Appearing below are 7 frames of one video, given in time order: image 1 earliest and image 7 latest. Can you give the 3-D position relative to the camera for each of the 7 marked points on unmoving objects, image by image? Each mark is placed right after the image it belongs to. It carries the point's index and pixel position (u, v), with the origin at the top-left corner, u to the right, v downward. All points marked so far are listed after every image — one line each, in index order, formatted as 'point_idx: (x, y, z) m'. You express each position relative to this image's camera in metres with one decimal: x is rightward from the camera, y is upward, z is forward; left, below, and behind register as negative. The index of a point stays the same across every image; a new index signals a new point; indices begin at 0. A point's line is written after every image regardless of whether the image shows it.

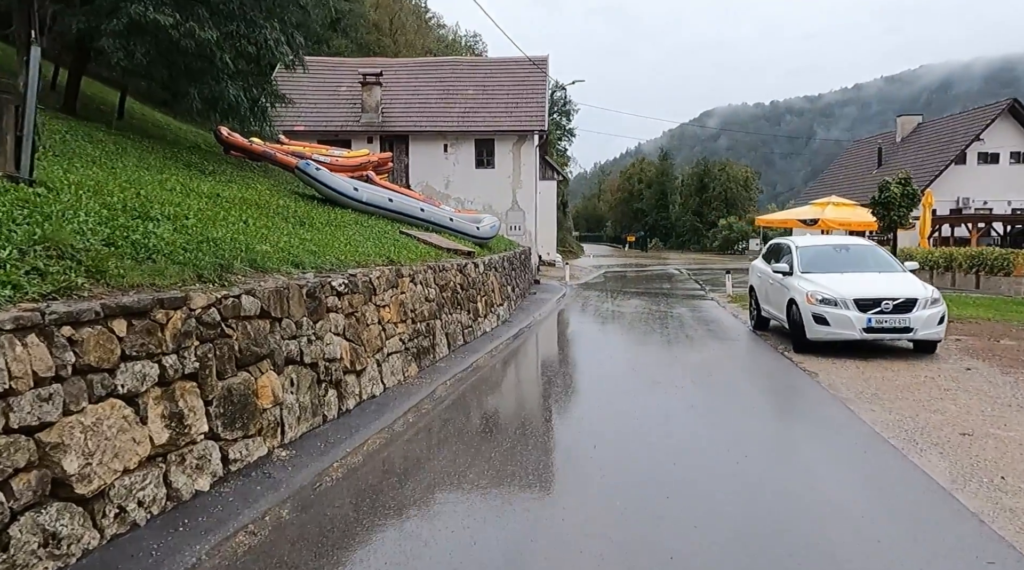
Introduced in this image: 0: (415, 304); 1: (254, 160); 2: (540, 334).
0: (-1.2, -0.2, +10.2) m
1: (-6.2, +3.0, +19.6) m
2: (+0.6, -0.9, +16.2) m
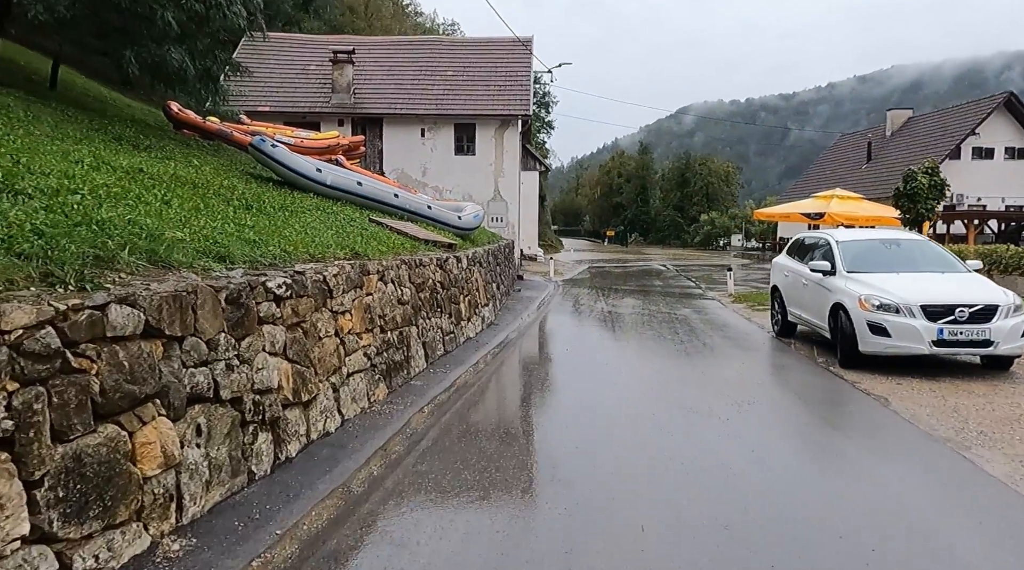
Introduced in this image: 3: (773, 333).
0: (-1.3, -0.2, +8.2) m
1: (-6.5, +3.1, +17.3) m
2: (+0.4, -0.9, +14.2) m
3: (+4.3, -0.8, +13.5) m
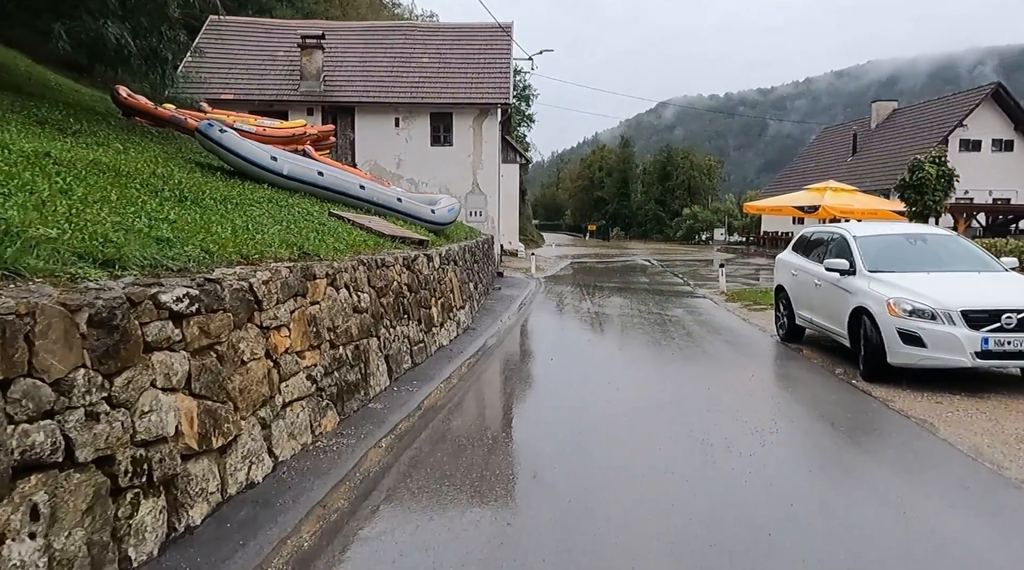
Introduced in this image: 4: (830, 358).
0: (-1.5, -0.3, +6.8) m
1: (-6.9, +3.1, +15.8) m
2: (0.0, -0.9, +12.9) m
3: (+4.0, -0.8, +12.3) m
4: (+3.9, -0.9, +10.0) m
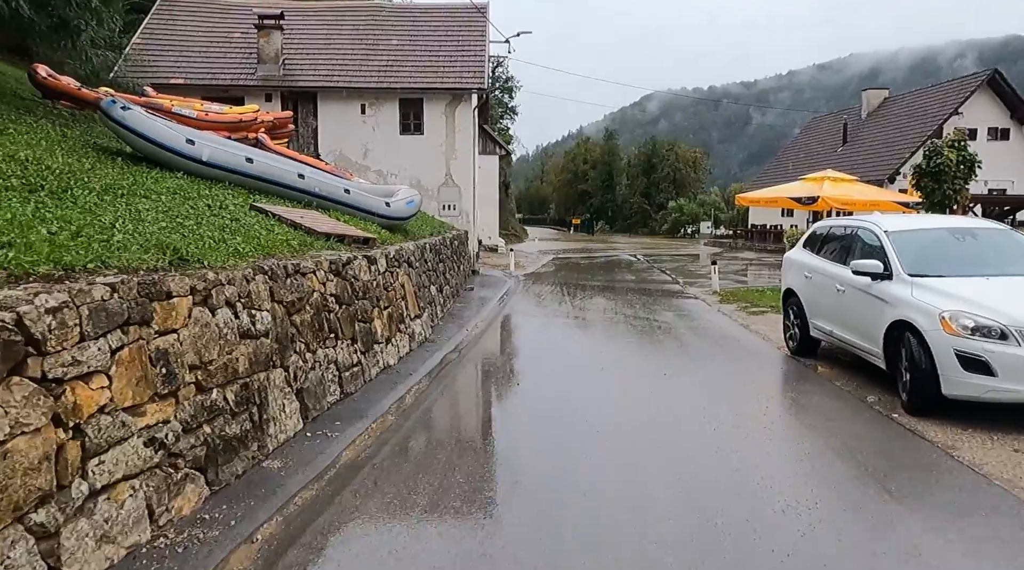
0: (-1.8, -0.4, +4.9) m
1: (-7.5, +3.0, +13.8) m
2: (-0.5, -1.0, +11.1) m
3: (+3.5, -0.8, +10.5) m
4: (+3.4, -1.0, +8.3) m
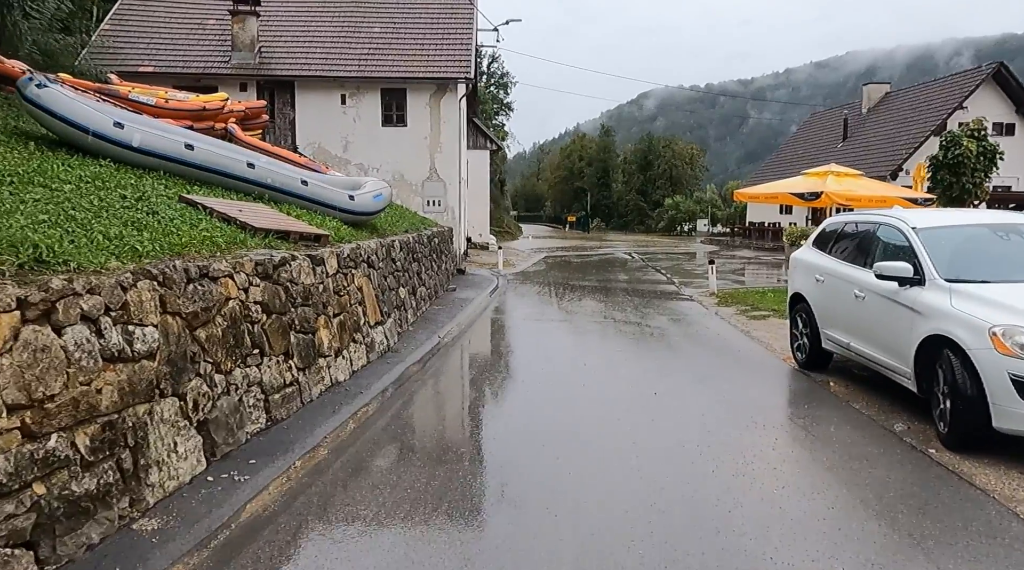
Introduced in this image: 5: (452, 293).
0: (-2.1, -0.5, +3.7) m
1: (-7.8, +3.0, +12.6) m
2: (-0.8, -1.0, +9.8) m
3: (+3.2, -0.9, +9.3) m
4: (+3.1, -1.0, +7.1) m
5: (-1.3, -0.2, +18.6) m
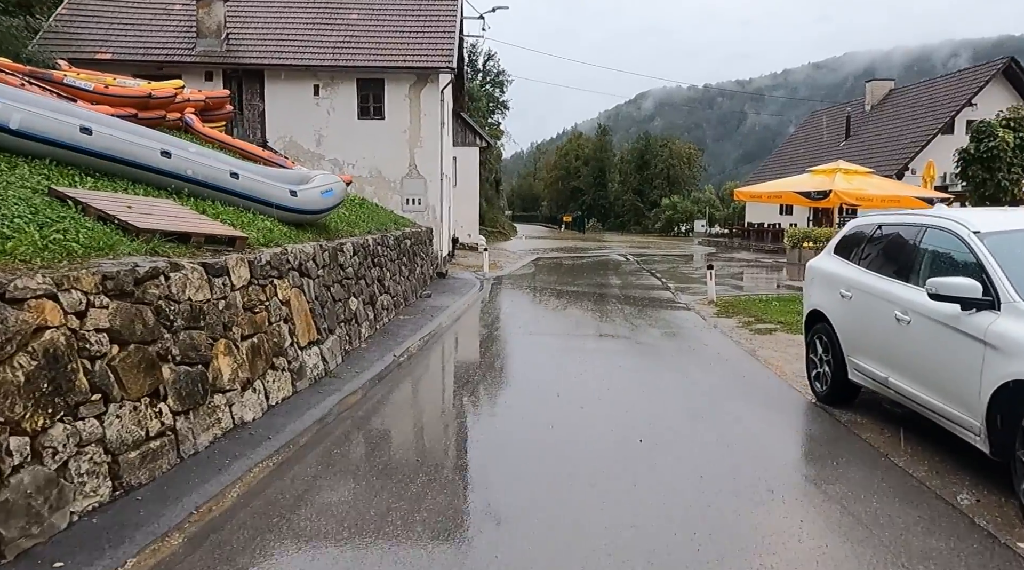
0: (-2.5, -0.6, +2.1) m
1: (-8.2, +2.9, +10.9) m
2: (-1.2, -1.1, +8.2) m
3: (+2.8, -1.0, +7.7) m
4: (+2.8, -1.1, +5.5) m
5: (-1.8, -0.3, +17.0) m
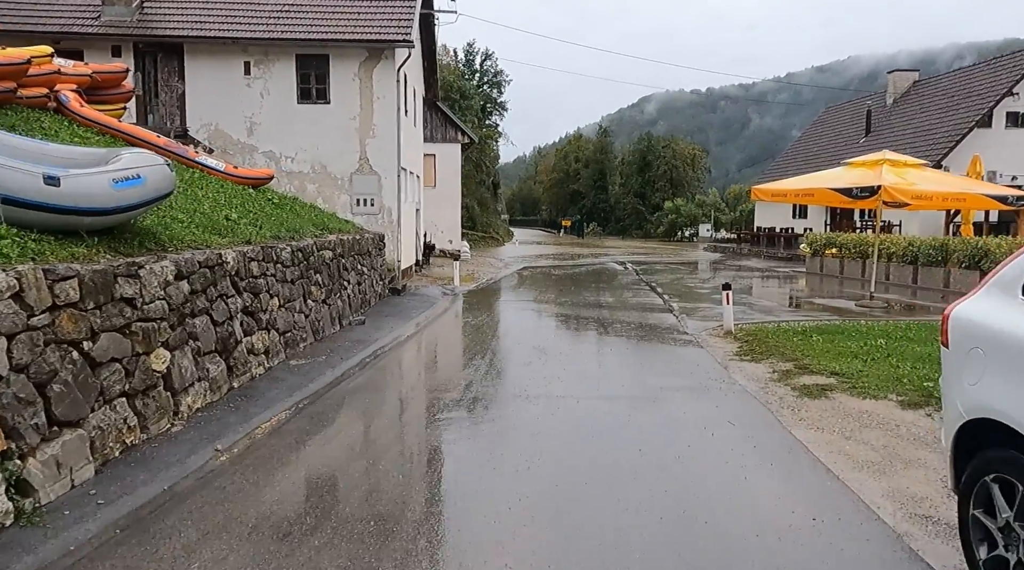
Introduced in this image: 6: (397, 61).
0: (-3.3, -0.9, -1.9) m
1: (-8.9, +2.5, +7.0) m
2: (-1.9, -1.5, +4.2) m
3: (+2.0, -1.4, +3.7) m
4: (+2.0, -1.5, +1.5) m
5: (-2.5, -0.7, +13.0) m
6: (-2.7, +5.2, +19.1) m
